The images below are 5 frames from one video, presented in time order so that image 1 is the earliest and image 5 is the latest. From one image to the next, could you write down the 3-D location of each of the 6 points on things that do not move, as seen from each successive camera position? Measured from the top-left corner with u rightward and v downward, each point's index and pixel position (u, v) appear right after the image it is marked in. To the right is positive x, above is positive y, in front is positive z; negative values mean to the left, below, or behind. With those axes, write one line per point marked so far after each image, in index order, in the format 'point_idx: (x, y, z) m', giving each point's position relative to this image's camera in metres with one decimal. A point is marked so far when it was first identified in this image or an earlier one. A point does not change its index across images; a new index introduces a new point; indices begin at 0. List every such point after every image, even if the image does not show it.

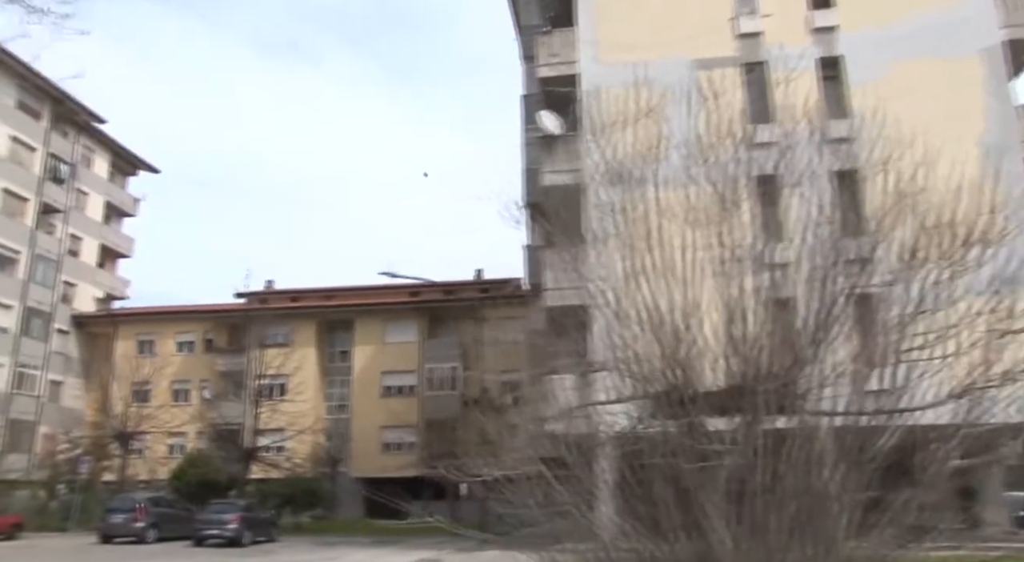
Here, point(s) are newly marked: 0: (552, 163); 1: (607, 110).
0: (+1.0, +2.8, +19.8) m
1: (+2.2, +3.8, +19.4) m
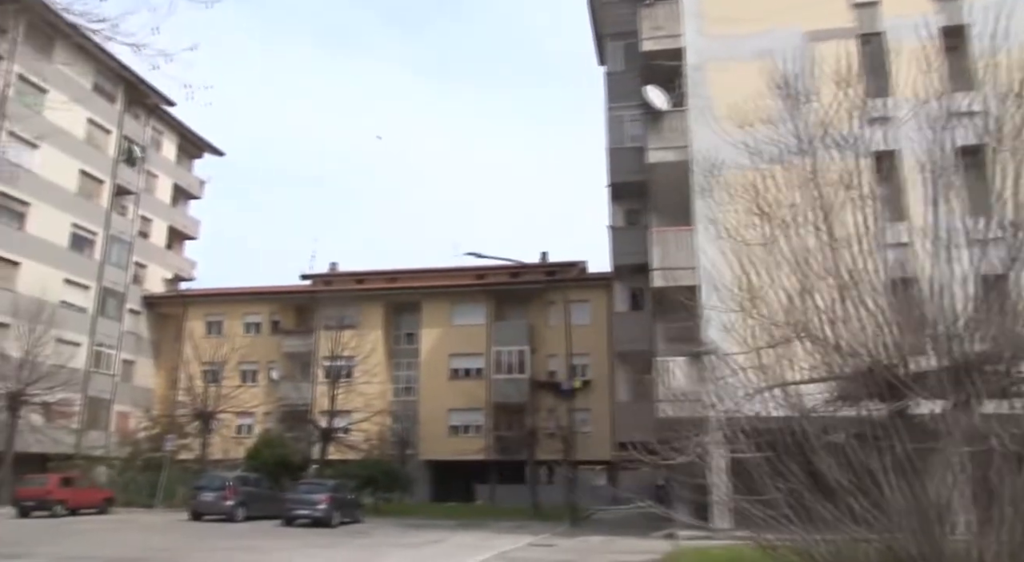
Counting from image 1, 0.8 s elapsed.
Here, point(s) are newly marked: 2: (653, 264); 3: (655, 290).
0: (+3.3, +3.2, +19.2) m
1: (+4.5, +4.3, +18.8) m
2: (+3.1, +0.4, +18.7) m
3: (+3.1, -0.2, +18.8) m
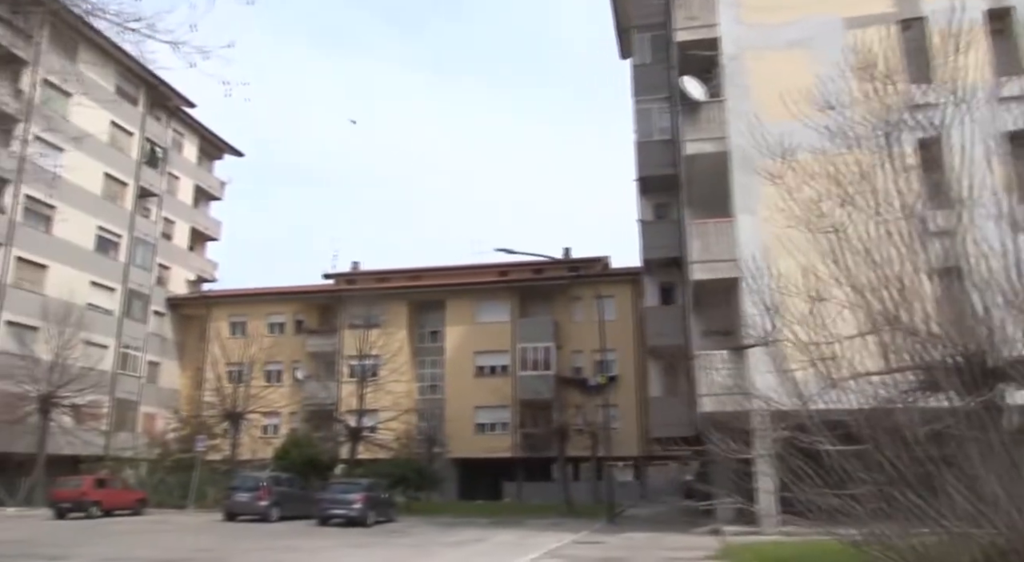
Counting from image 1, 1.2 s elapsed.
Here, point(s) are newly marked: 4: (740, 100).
0: (+4.0, +3.4, +18.9) m
1: (+5.3, +4.4, +18.5) m
2: (+3.9, +0.5, +18.4) m
3: (+4.0, 0.0, +18.5) m
4: (+5.0, +3.9, +18.6) m
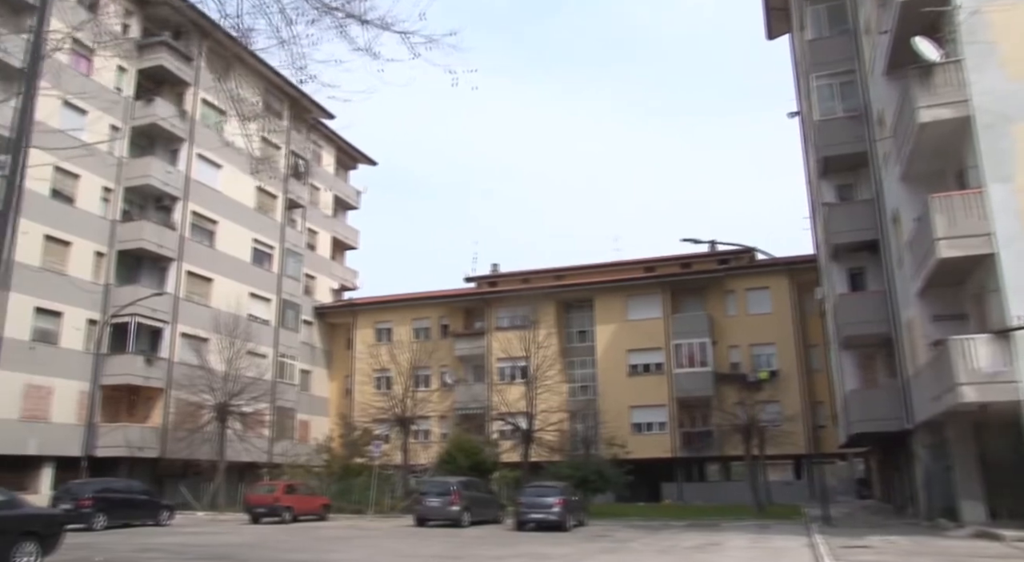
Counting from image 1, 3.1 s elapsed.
0: (+8.5, +3.8, +17.4) m
1: (+9.6, +4.9, +16.8) m
2: (+8.4, +0.9, +16.9) m
3: (+8.5, +0.4, +17.0) m
4: (+9.3, +4.4, +16.9) m
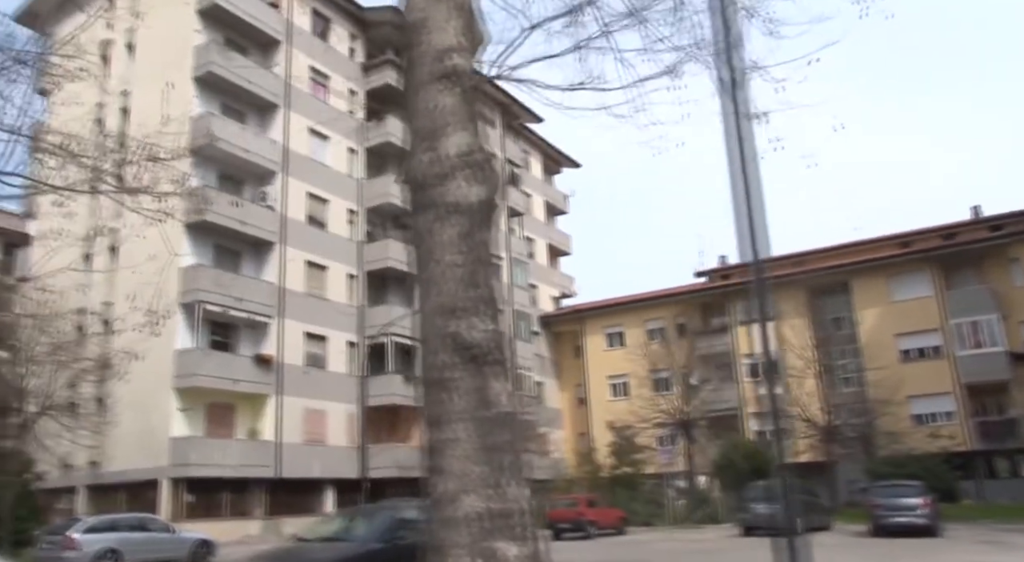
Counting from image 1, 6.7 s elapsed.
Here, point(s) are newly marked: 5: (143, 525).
0: (+14.9, +5.1, +13.5) m
1: (+15.9, +6.3, +12.8) m
2: (+15.0, +2.3, +13.0) m
3: (+15.2, +1.7, +13.1) m
4: (+15.6, +5.8, +13.0) m
5: (-8.0, -5.3, +18.6) m
